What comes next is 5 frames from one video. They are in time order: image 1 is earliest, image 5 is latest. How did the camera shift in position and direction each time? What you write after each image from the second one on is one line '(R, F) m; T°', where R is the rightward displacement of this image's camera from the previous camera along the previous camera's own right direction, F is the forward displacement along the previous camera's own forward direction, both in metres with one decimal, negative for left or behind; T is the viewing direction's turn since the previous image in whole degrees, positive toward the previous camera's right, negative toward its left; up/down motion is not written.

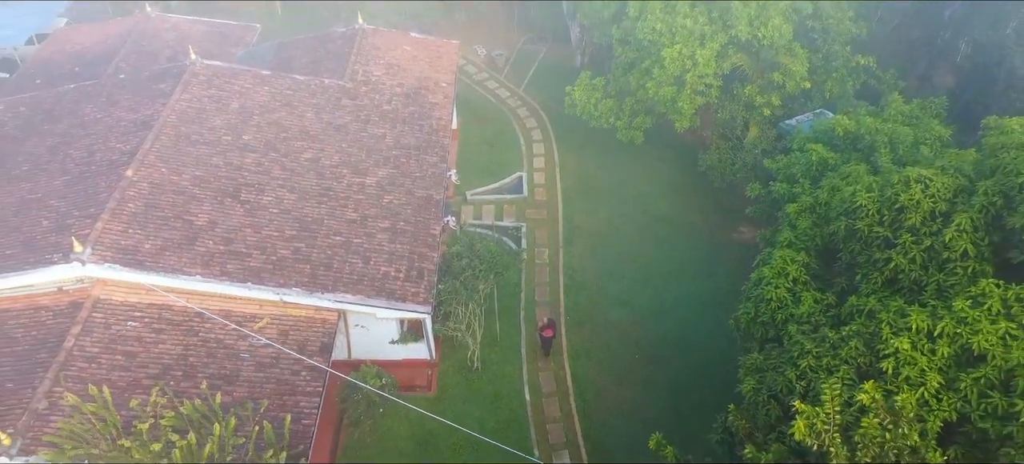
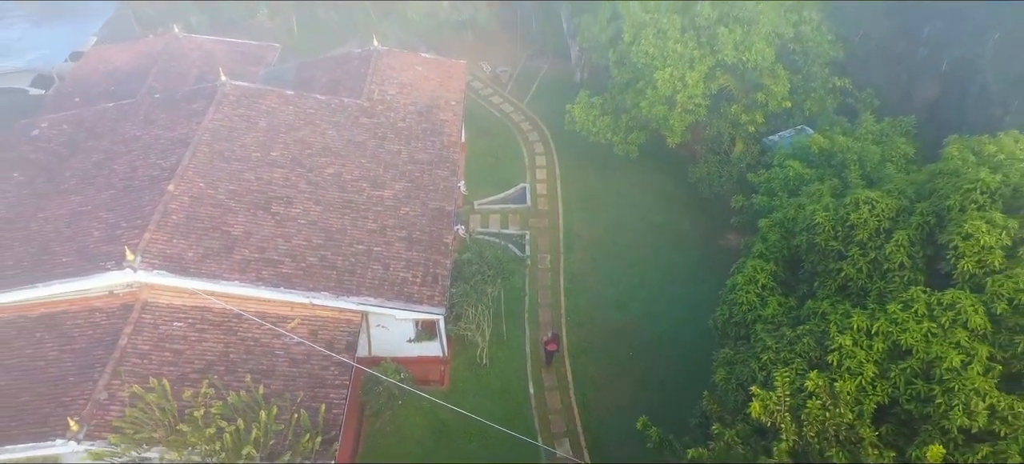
(-0.1, -1.6) m; 0°
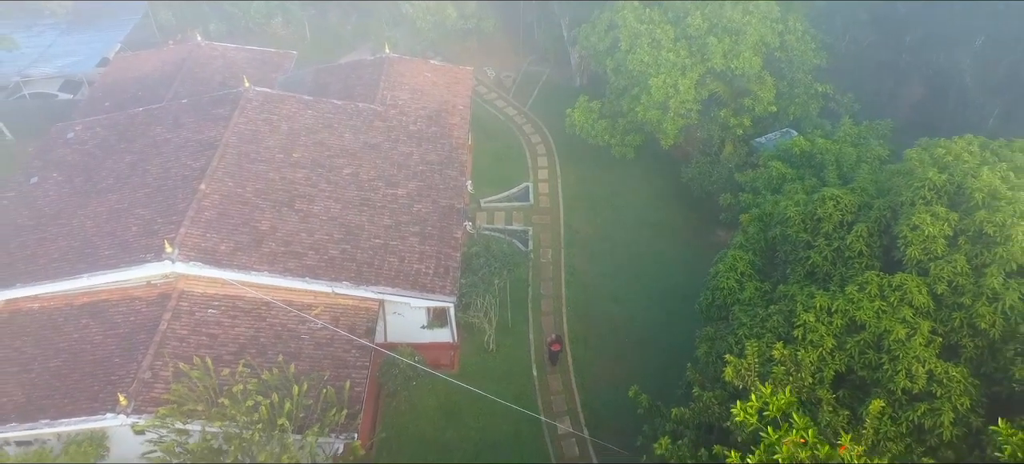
(-0.2, -1.4) m; 0°
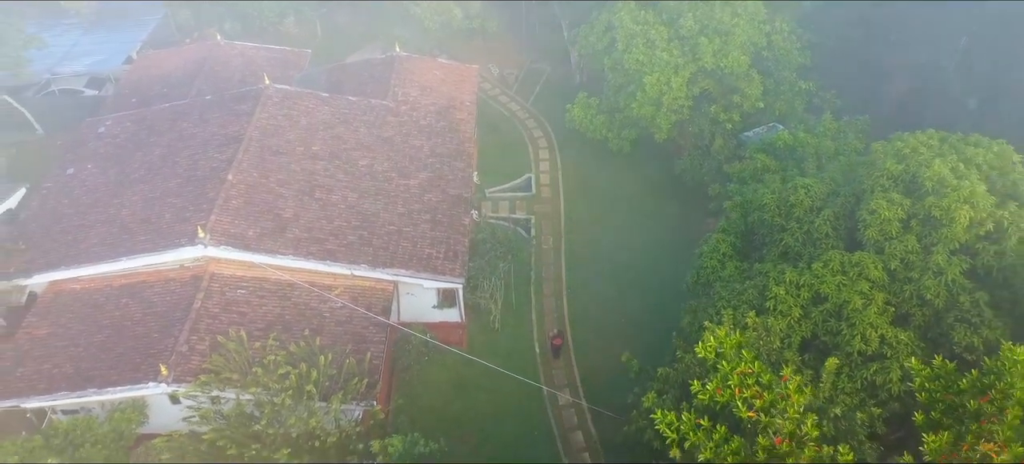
(-0.1, -1.5) m; 0°
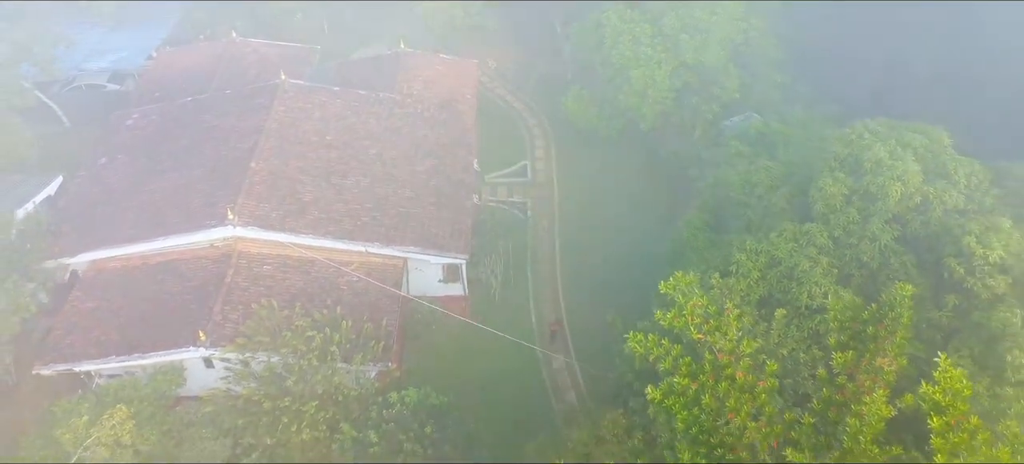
(-0.1, -2.0) m; 0°
